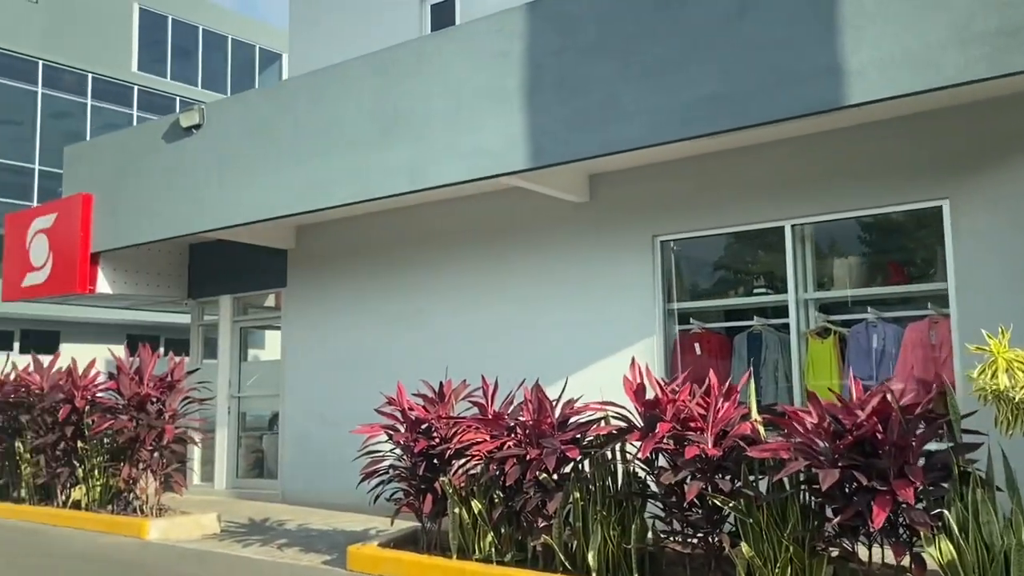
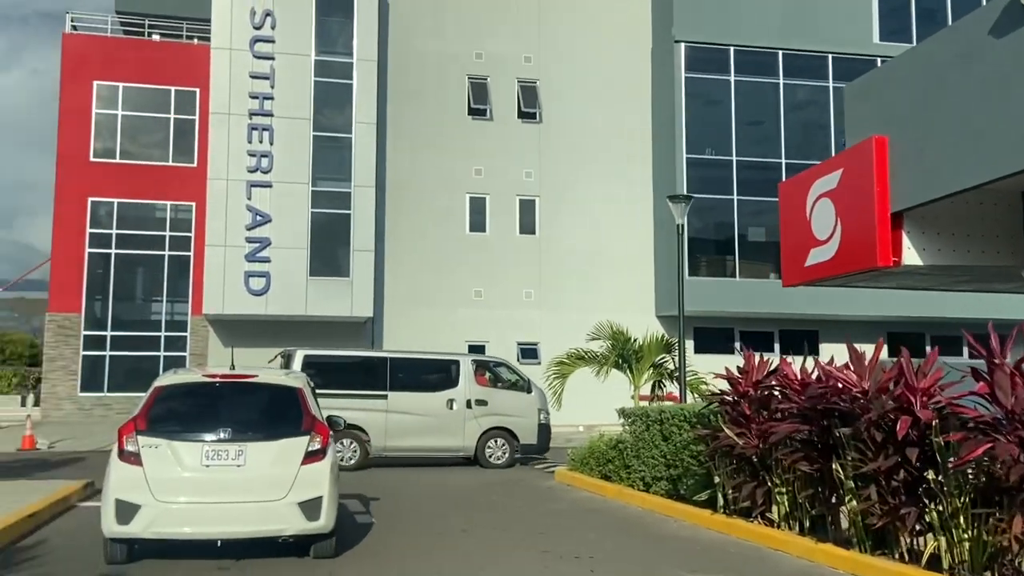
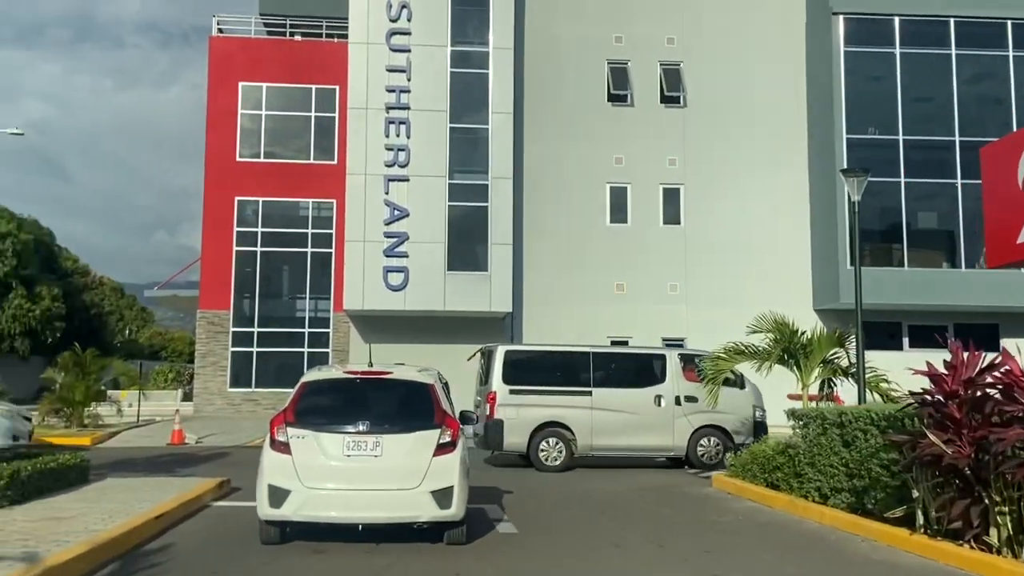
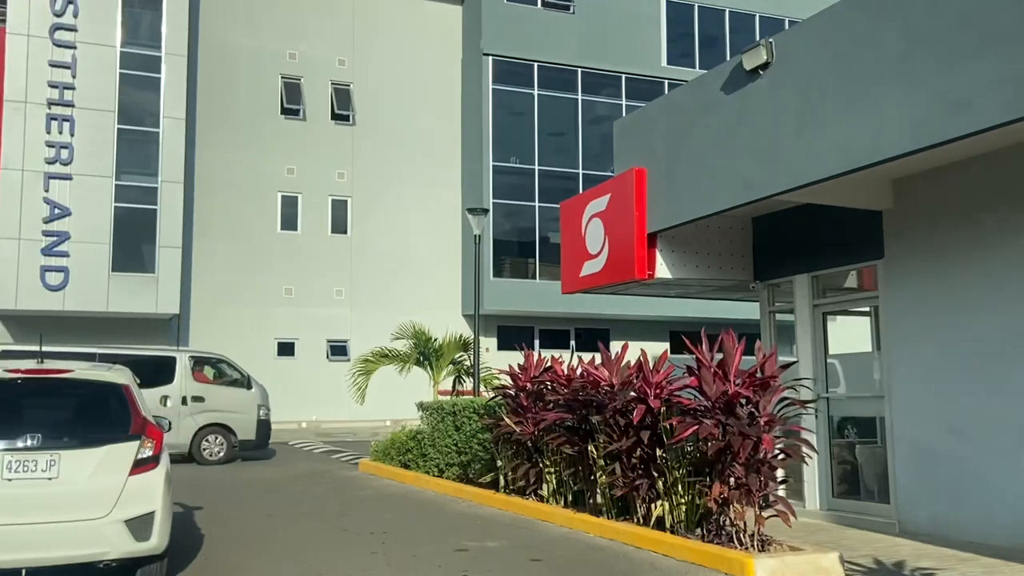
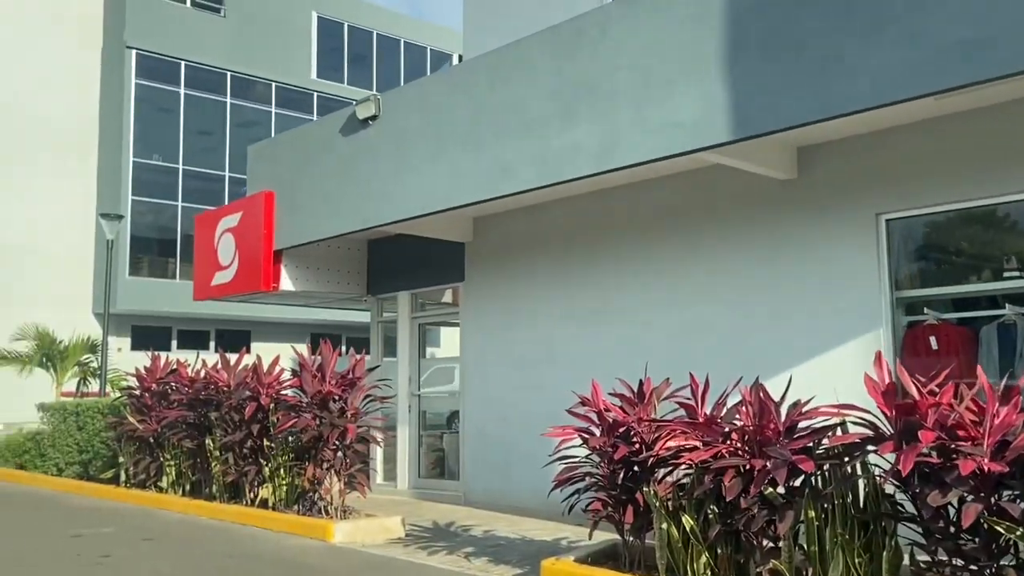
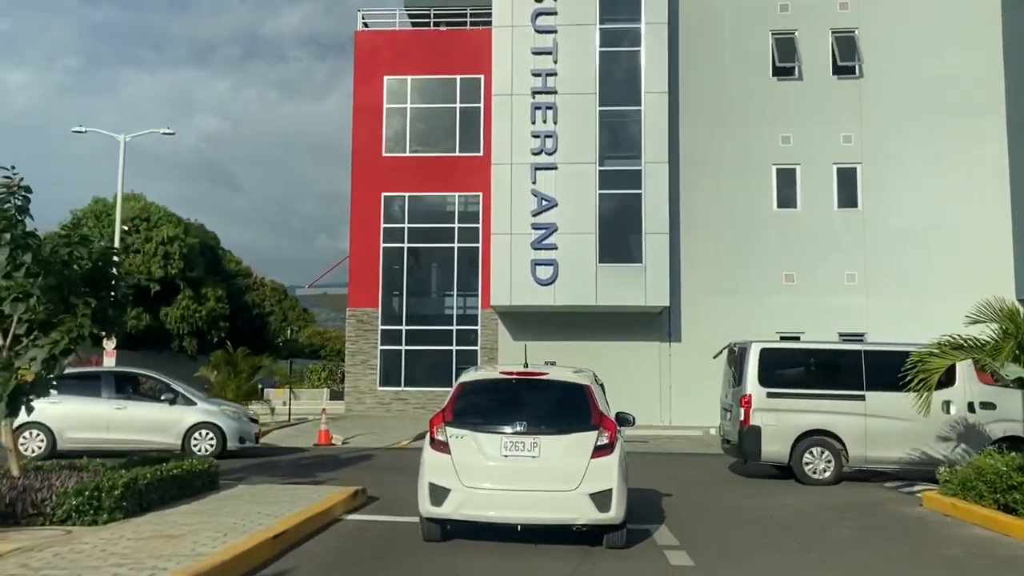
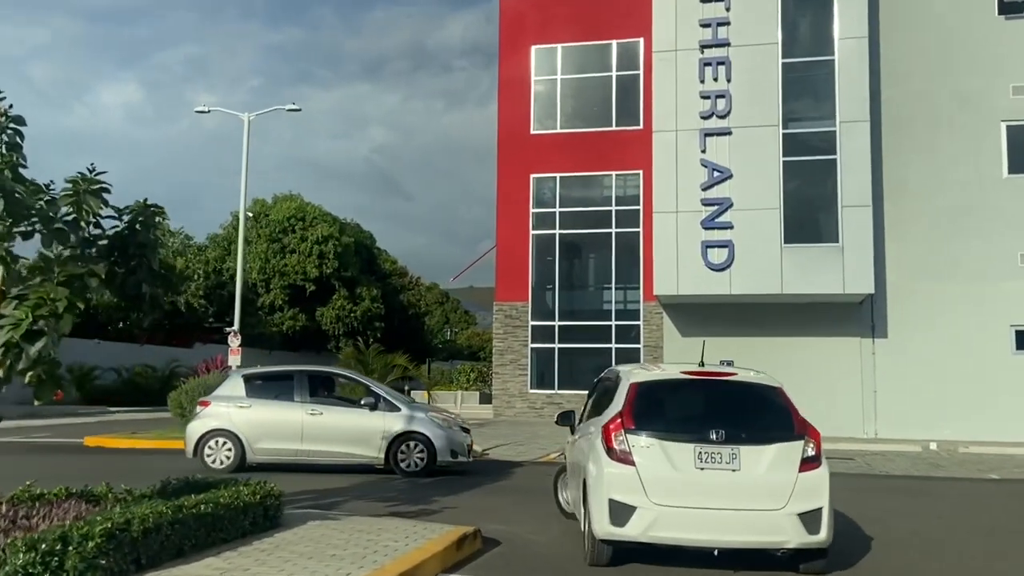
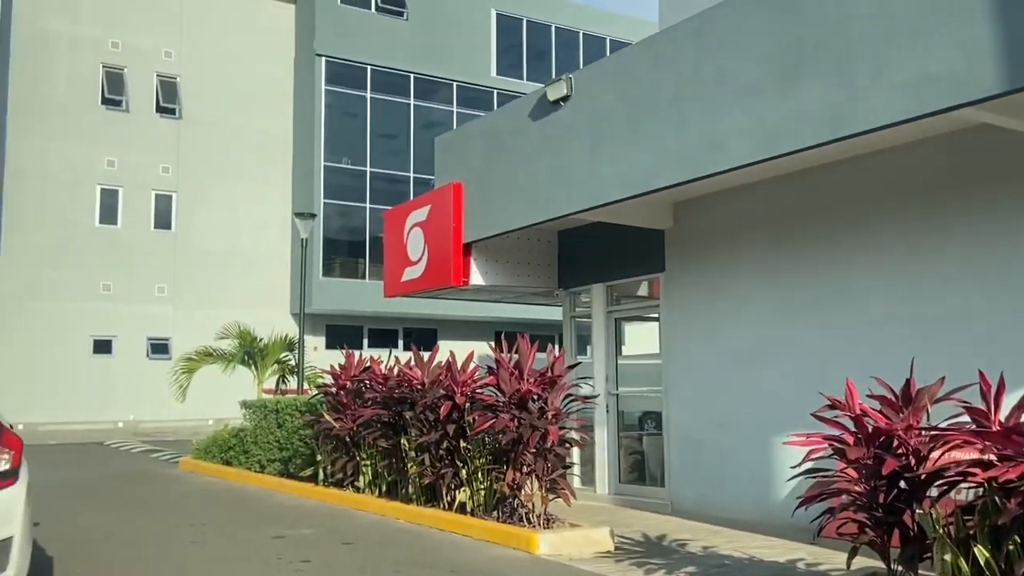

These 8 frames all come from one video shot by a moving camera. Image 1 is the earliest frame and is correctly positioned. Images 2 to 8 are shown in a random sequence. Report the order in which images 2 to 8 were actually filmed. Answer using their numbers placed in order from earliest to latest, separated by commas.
5, 8, 4, 2, 3, 6, 7
